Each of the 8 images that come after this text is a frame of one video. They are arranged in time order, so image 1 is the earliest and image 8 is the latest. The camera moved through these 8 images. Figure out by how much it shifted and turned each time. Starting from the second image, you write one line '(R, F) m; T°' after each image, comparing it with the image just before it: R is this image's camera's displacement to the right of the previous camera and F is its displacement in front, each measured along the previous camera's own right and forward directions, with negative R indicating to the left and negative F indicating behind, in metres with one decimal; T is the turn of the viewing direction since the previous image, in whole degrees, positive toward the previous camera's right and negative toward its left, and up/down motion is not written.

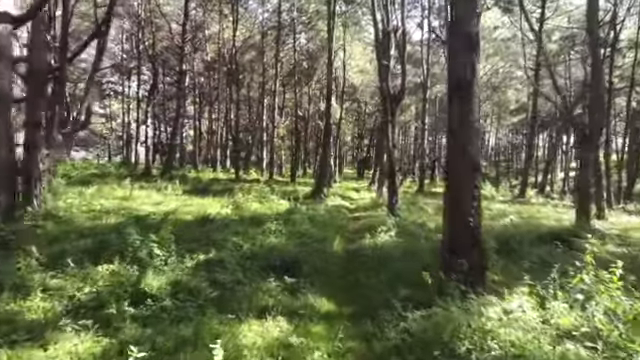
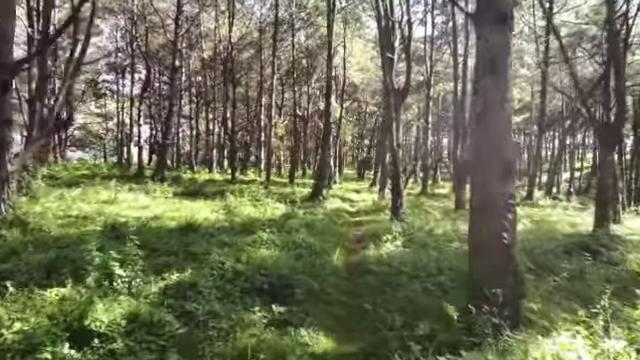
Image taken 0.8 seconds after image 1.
(0.0, +1.6) m; 0°
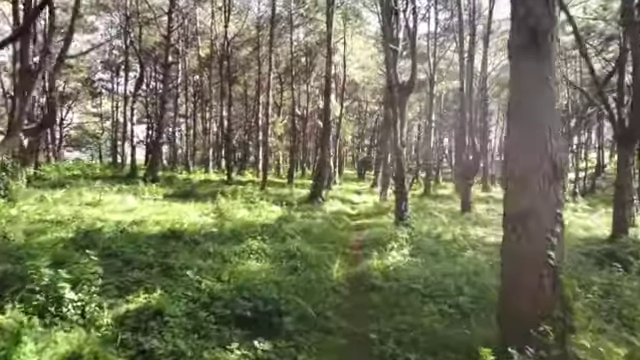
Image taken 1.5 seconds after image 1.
(0.0, +1.3) m; 0°
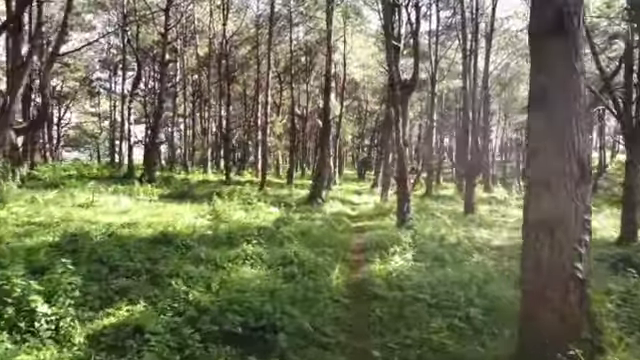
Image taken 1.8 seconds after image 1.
(0.0, +0.6) m; 0°
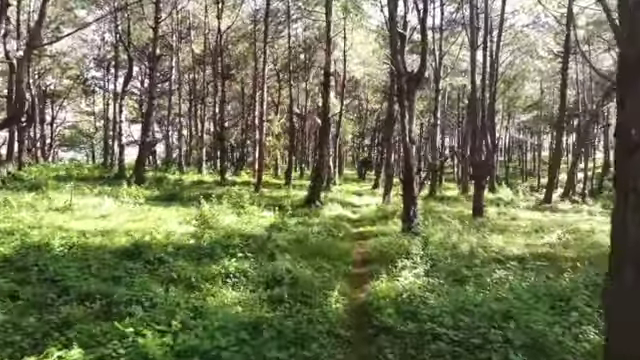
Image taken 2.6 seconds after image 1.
(0.0, +1.5) m; 0°
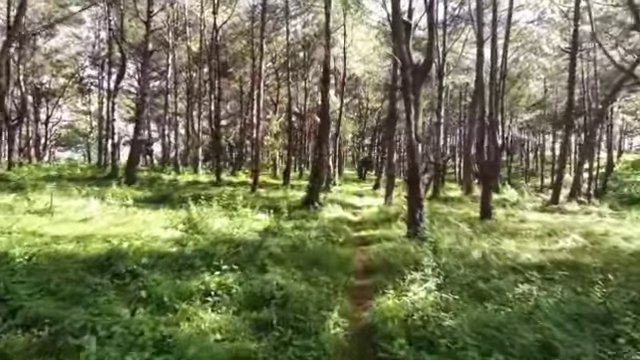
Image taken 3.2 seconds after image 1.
(0.0, +1.2) m; 0°
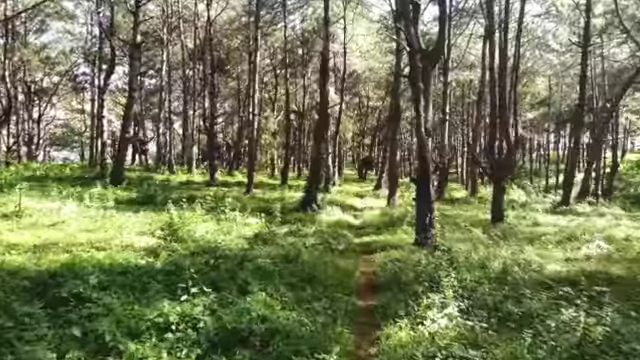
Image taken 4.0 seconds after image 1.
(0.0, +1.6) m; 0°
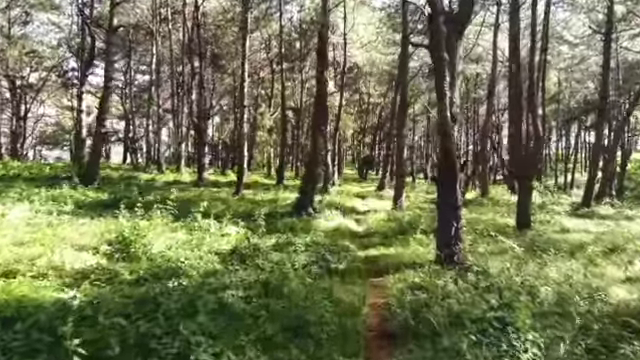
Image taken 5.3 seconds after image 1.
(+0.1, +2.7) m; 0°
